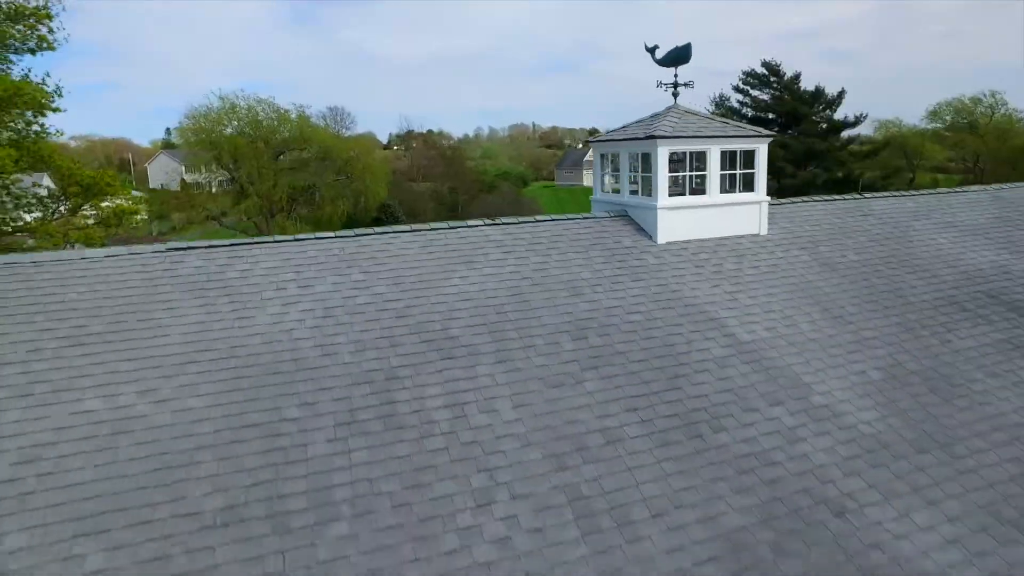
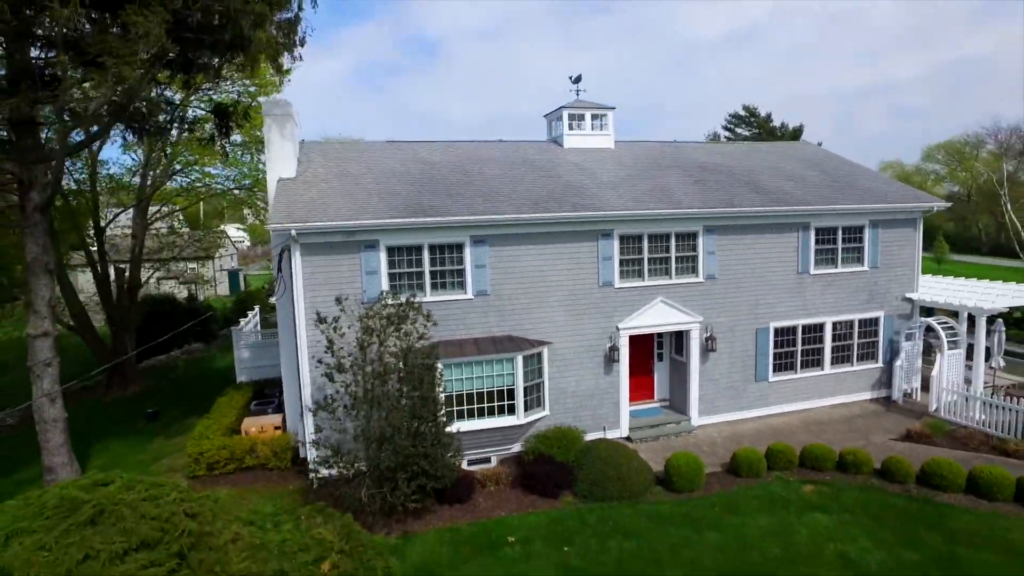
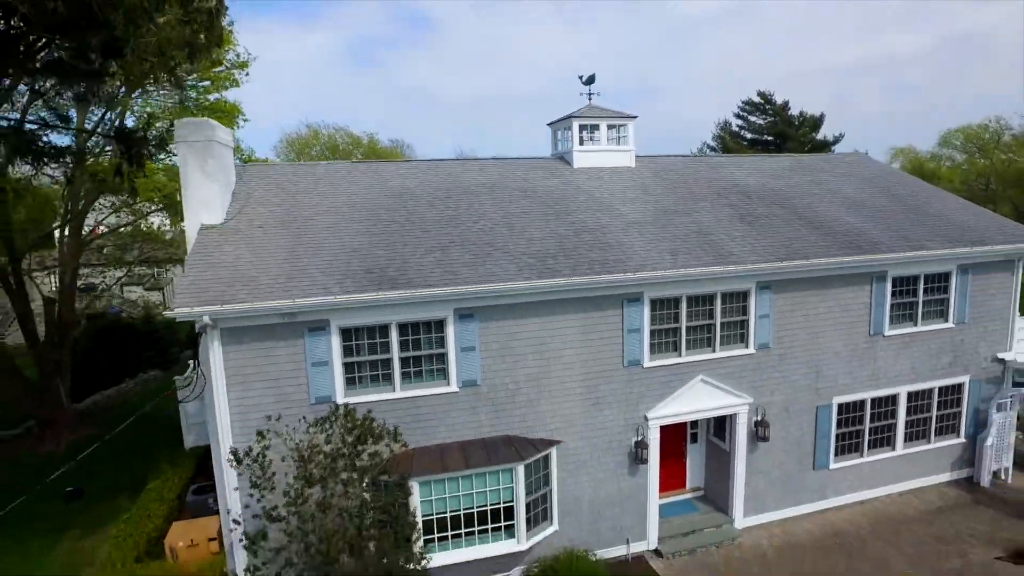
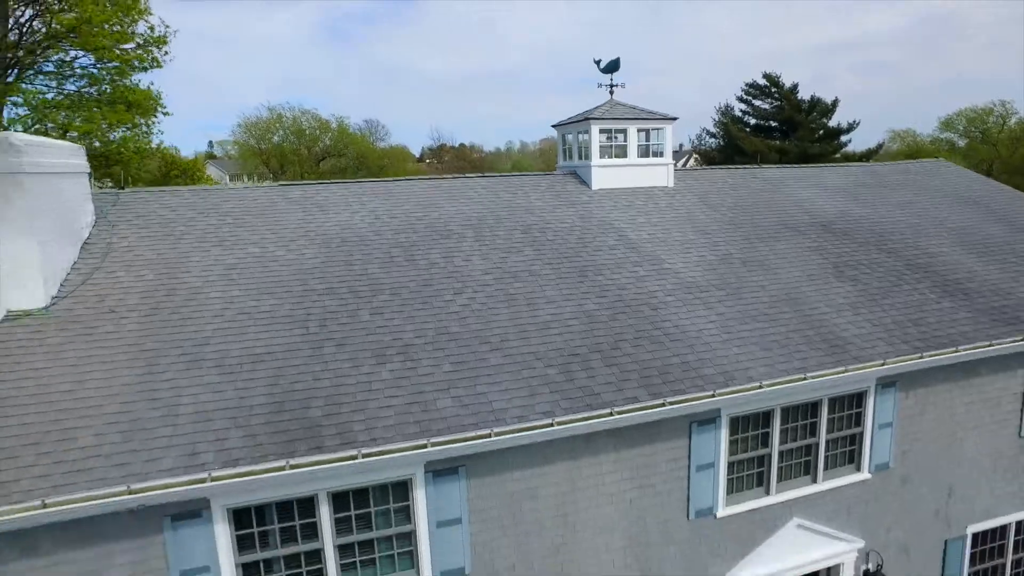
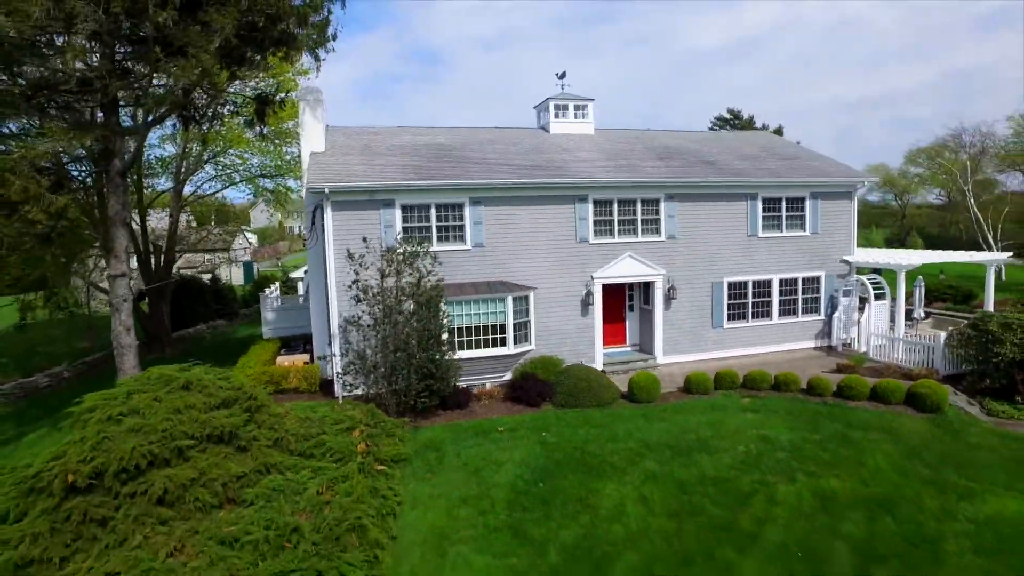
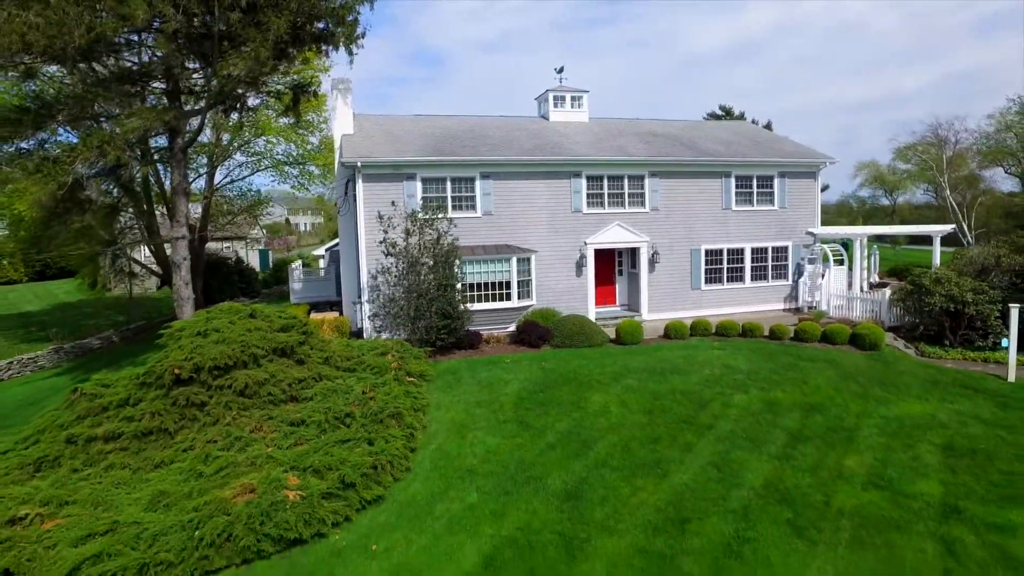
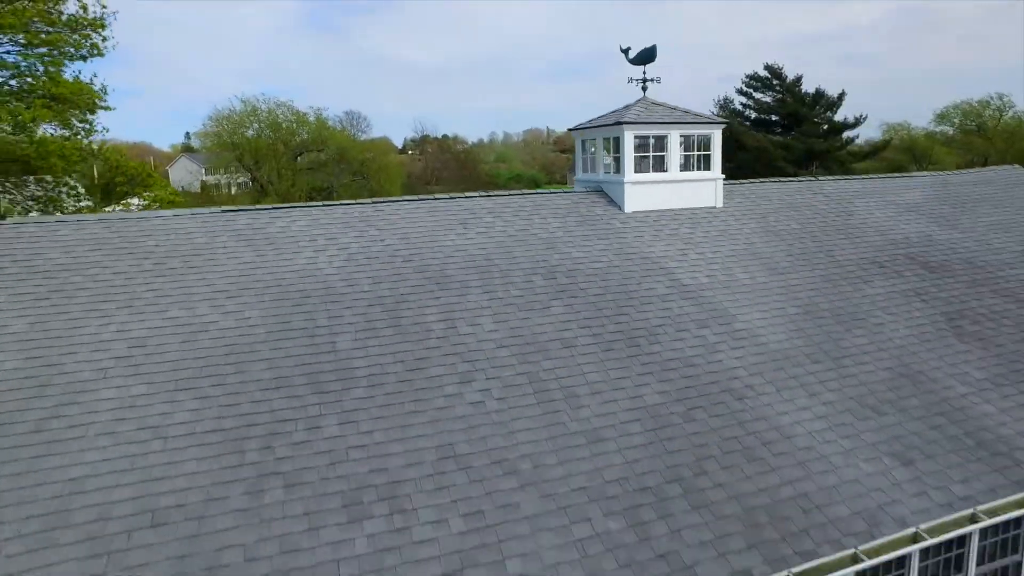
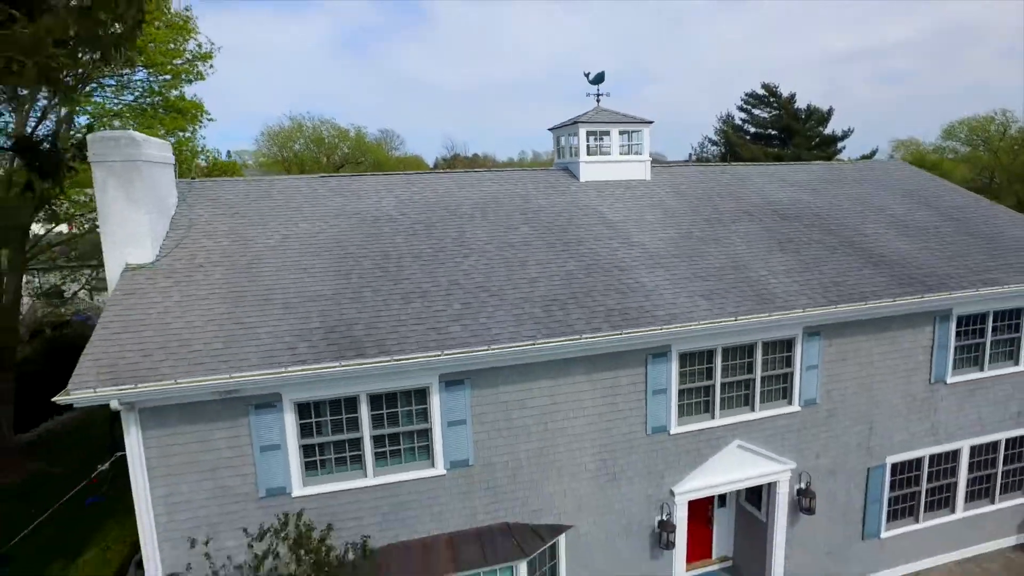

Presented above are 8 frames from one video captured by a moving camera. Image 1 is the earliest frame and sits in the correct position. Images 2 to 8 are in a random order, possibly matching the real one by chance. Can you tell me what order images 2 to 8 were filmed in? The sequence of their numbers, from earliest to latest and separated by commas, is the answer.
7, 4, 8, 3, 2, 5, 6
